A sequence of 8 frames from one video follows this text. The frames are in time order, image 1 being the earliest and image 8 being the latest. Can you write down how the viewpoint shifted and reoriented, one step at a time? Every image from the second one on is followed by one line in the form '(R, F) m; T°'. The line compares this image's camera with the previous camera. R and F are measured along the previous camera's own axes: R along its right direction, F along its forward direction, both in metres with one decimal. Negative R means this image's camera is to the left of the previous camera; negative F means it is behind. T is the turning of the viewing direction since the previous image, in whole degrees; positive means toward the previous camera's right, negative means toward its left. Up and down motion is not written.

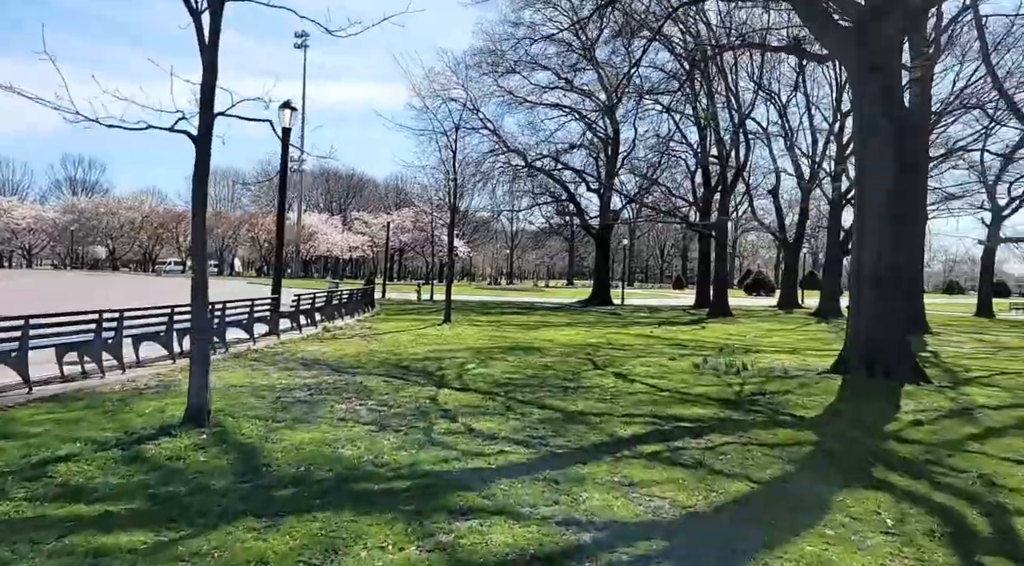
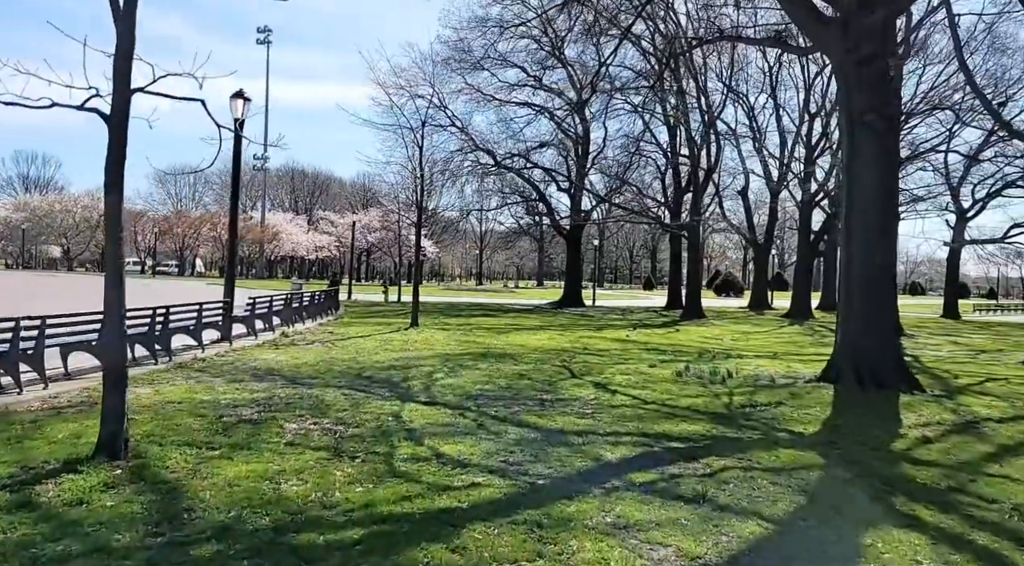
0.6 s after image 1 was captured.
(0.0, +0.7) m; +2°
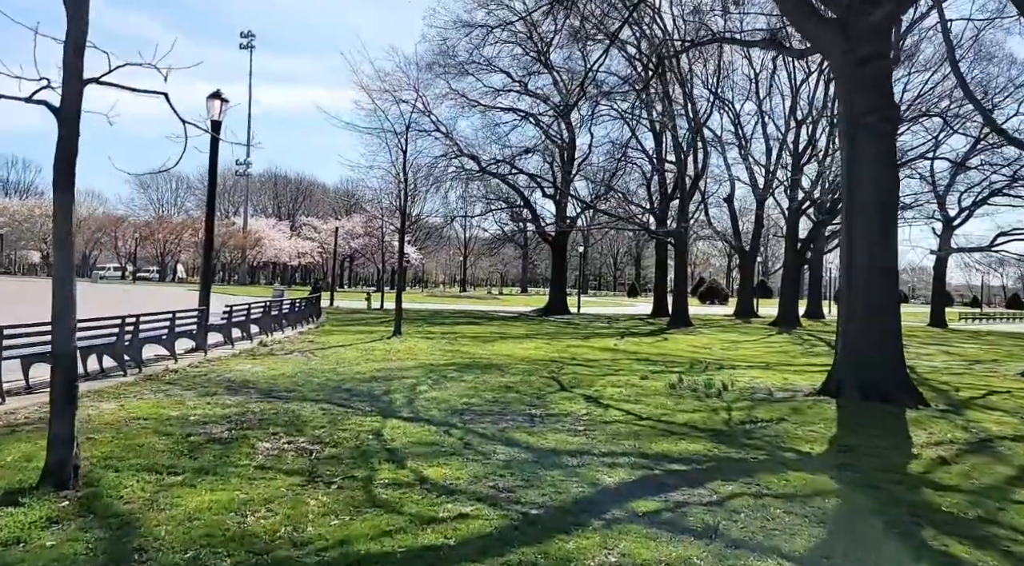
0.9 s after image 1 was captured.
(0.0, +0.4) m; +1°
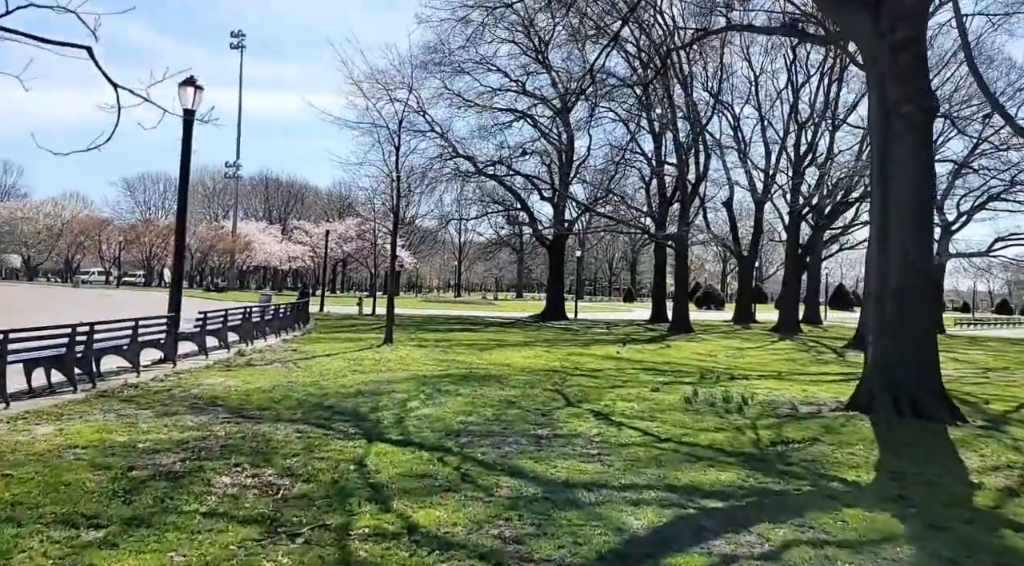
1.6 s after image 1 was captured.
(-0.1, +1.0) m; 0°
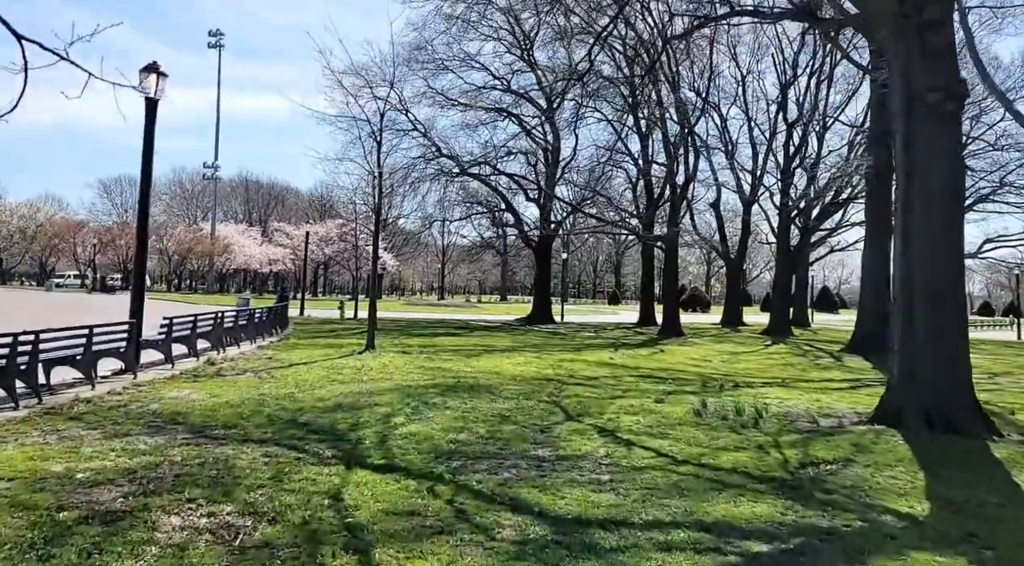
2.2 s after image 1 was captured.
(-0.1, +0.8) m; +1°
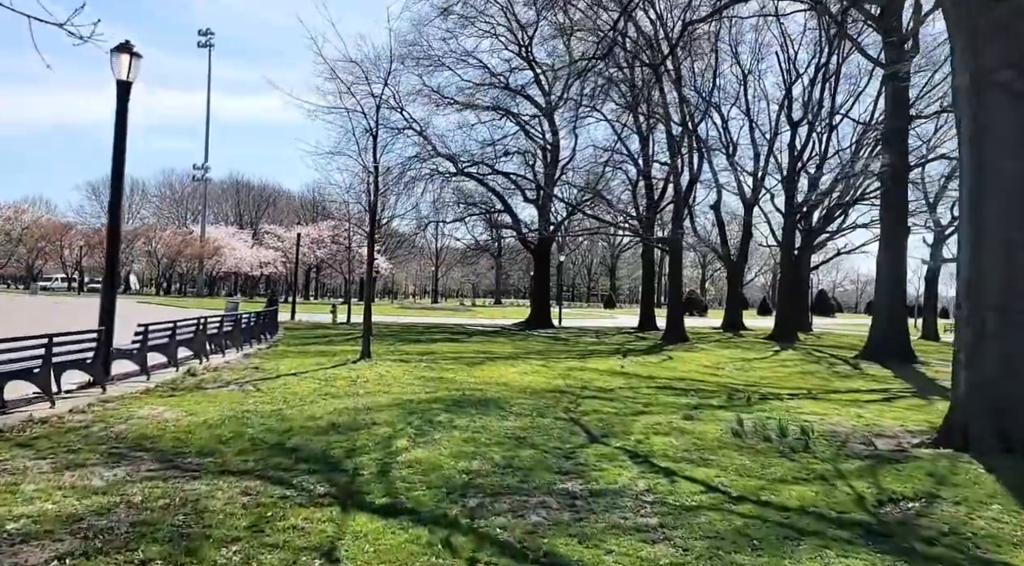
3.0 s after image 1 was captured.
(-0.2, +1.0) m; +1°
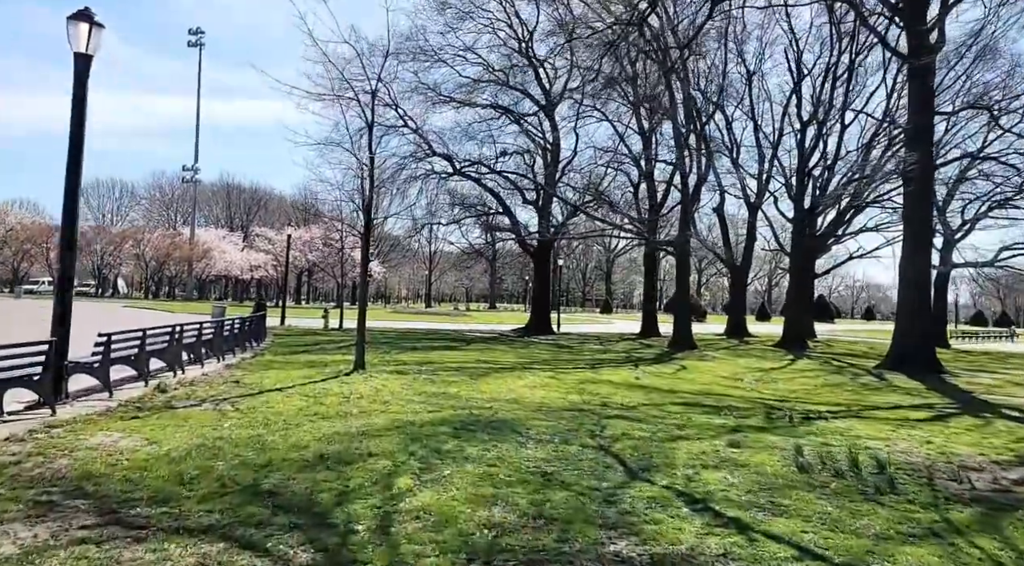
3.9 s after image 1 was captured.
(-0.2, +1.2) m; 0°
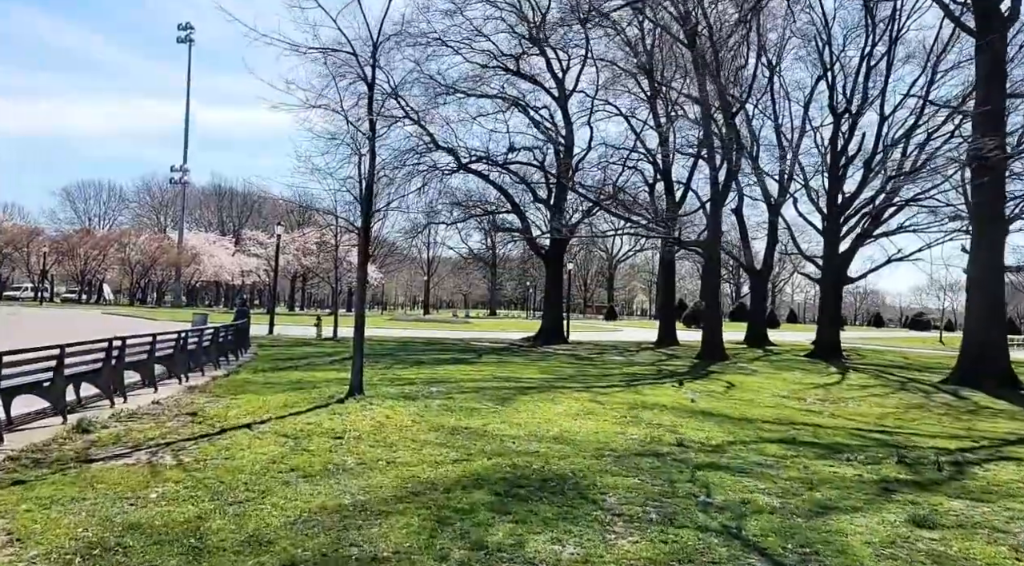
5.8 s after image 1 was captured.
(-0.5, +2.6) m; 0°
